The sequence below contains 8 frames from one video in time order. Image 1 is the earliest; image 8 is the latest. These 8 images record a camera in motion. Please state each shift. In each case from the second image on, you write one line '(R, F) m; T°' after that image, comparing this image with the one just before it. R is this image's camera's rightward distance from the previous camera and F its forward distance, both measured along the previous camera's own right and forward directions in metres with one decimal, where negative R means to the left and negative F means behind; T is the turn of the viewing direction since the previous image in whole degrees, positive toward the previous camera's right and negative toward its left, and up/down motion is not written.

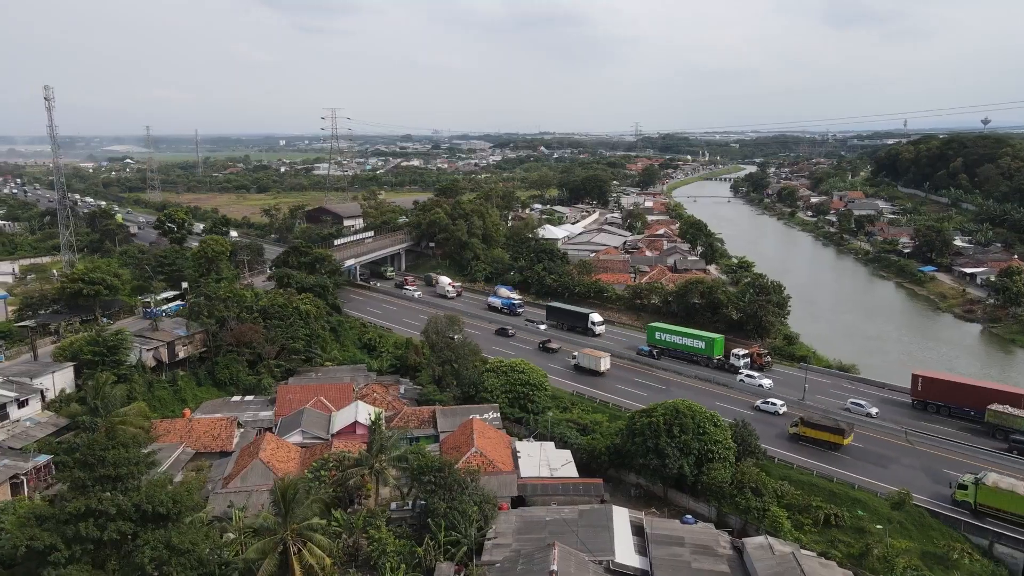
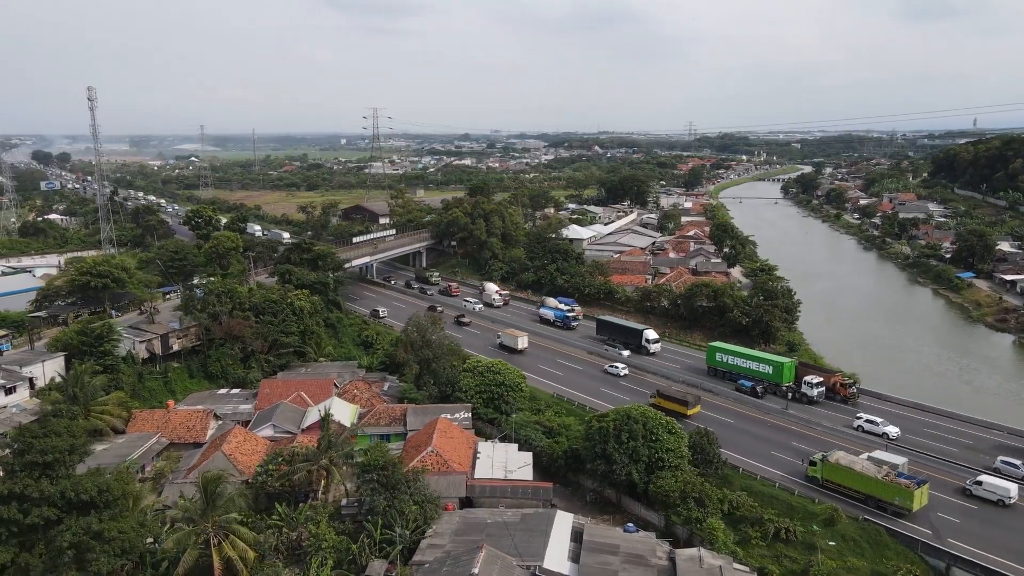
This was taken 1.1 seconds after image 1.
(+2.6, +0.2) m; -4°
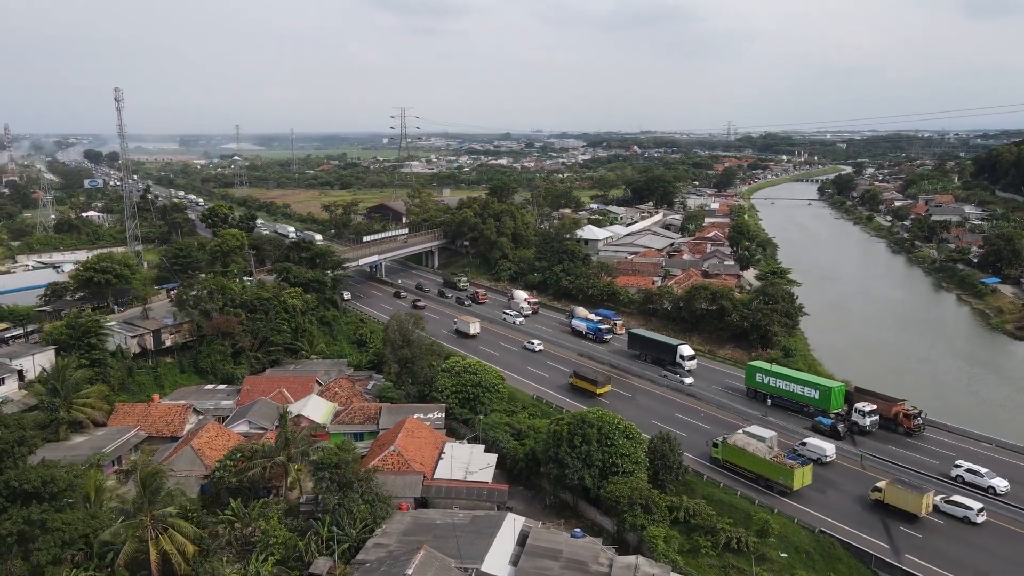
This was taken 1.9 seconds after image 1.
(+2.1, +0.1) m; -3°
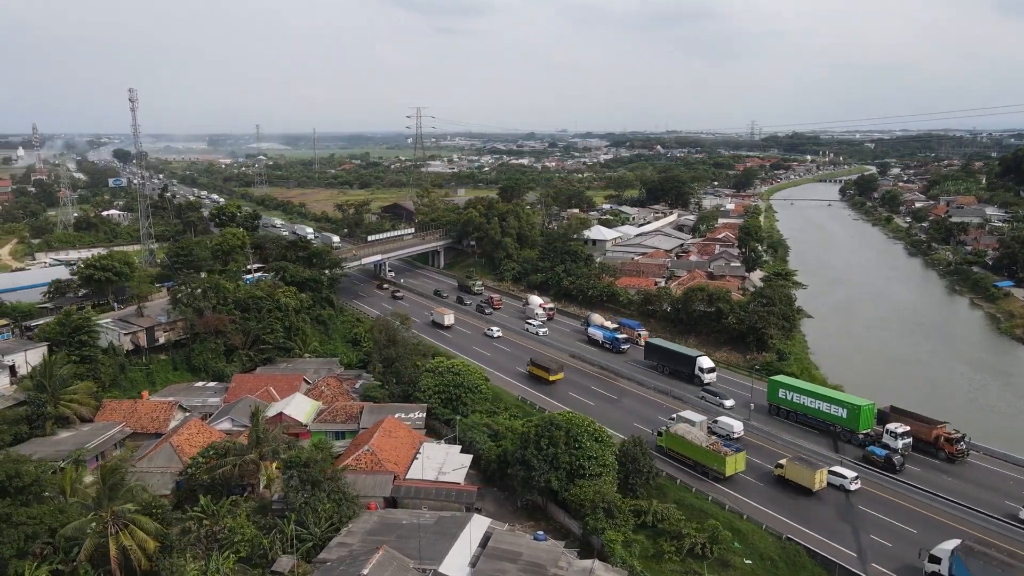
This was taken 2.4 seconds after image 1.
(+1.4, +0.1) m; -2°
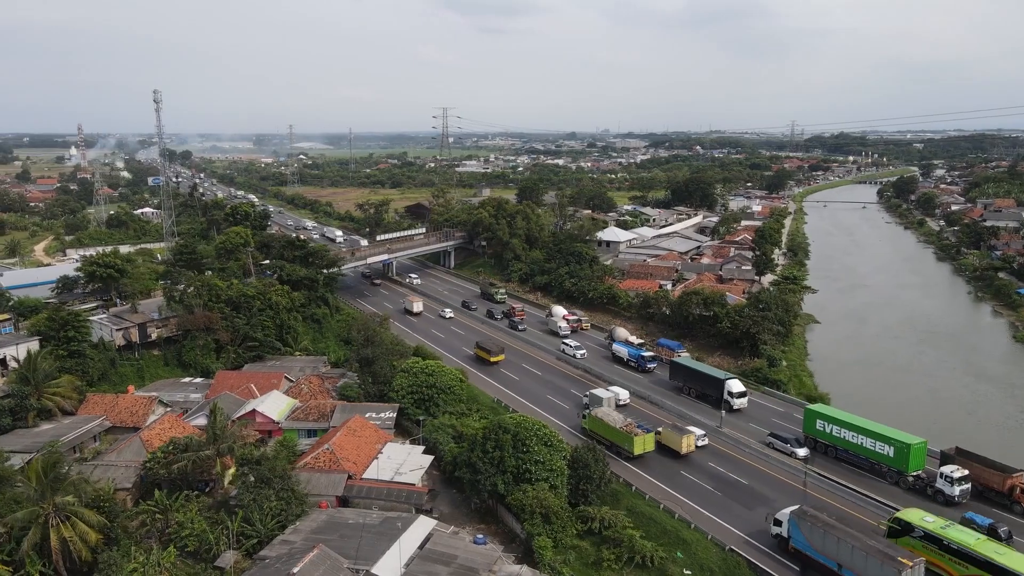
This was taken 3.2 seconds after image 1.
(+2.2, +0.1) m; -3°
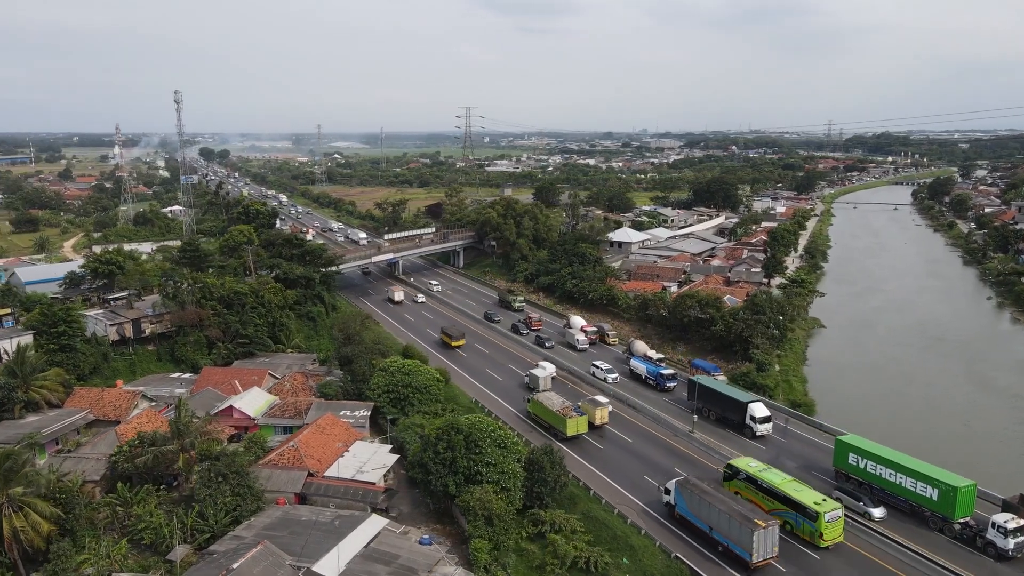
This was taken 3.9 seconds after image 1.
(+2.0, +0.1) m; -3°
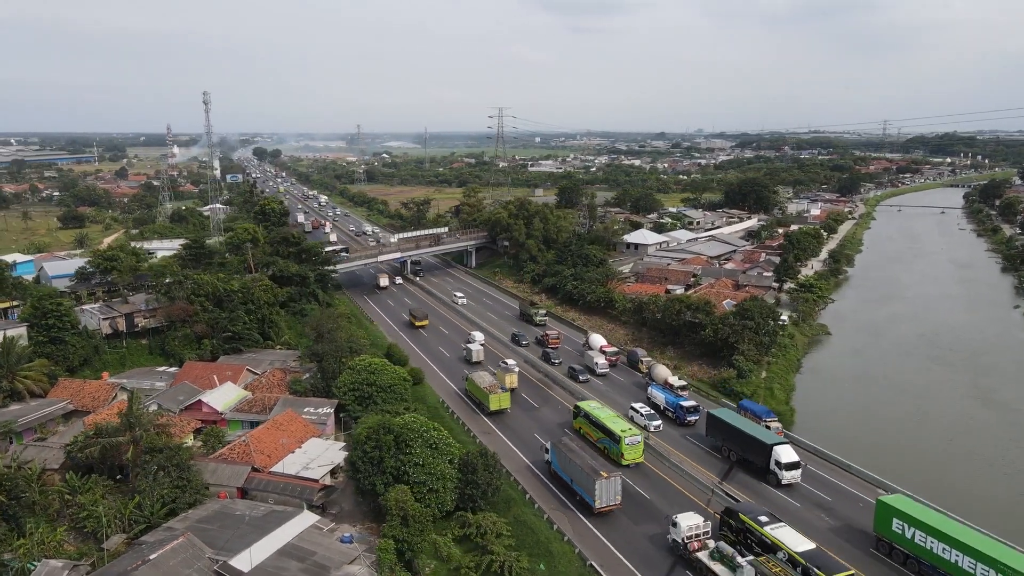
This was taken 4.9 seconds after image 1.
(+2.8, +0.2) m; -4°
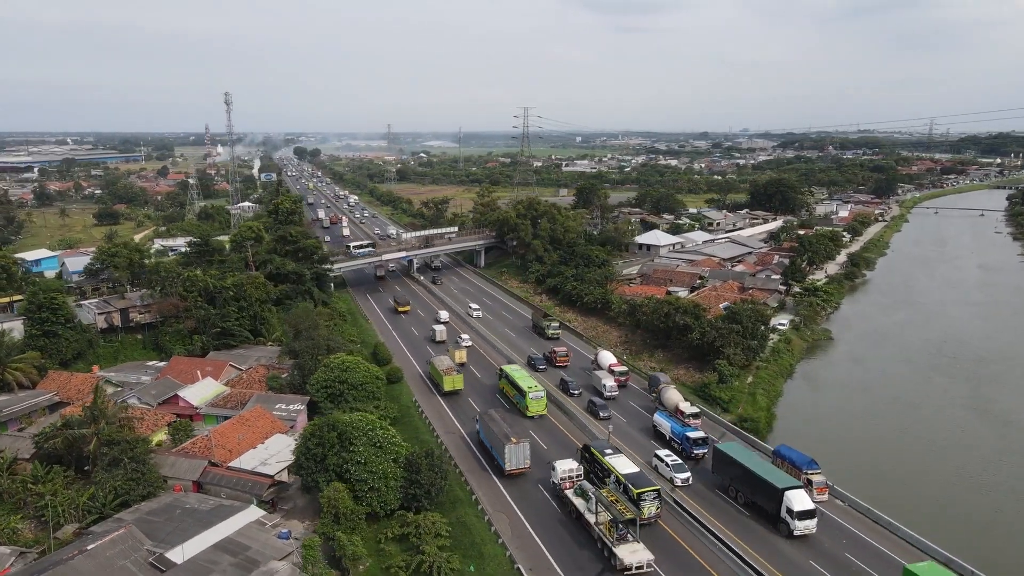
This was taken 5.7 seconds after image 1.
(+2.3, +0.1) m; -3°
